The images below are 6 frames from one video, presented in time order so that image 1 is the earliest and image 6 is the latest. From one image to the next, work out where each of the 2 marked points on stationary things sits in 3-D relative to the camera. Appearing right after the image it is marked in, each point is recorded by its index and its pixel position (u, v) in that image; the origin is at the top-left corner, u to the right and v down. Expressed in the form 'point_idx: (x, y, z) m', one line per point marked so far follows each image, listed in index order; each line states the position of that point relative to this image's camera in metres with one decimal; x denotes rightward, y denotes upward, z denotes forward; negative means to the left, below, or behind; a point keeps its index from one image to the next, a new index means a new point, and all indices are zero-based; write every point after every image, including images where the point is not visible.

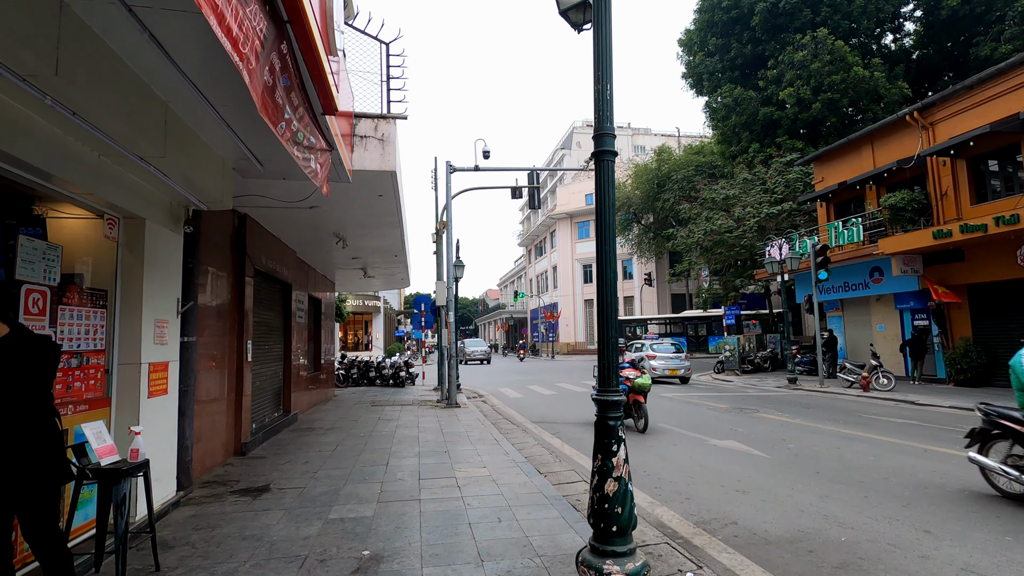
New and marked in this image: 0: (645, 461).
0: (+1.8, -2.3, +7.1) m
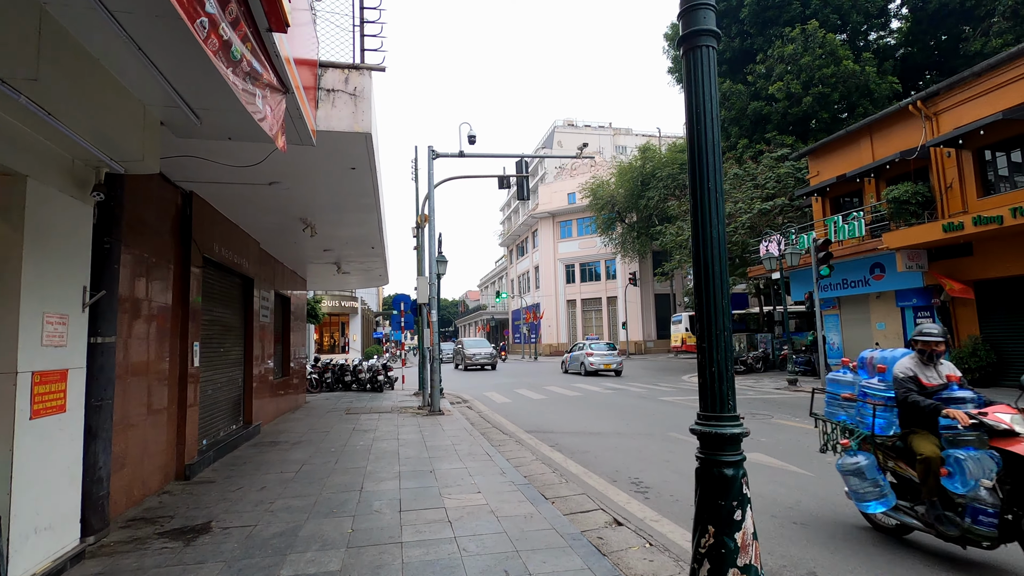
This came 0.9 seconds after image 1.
0: (+1.8, -2.2, +6.1) m
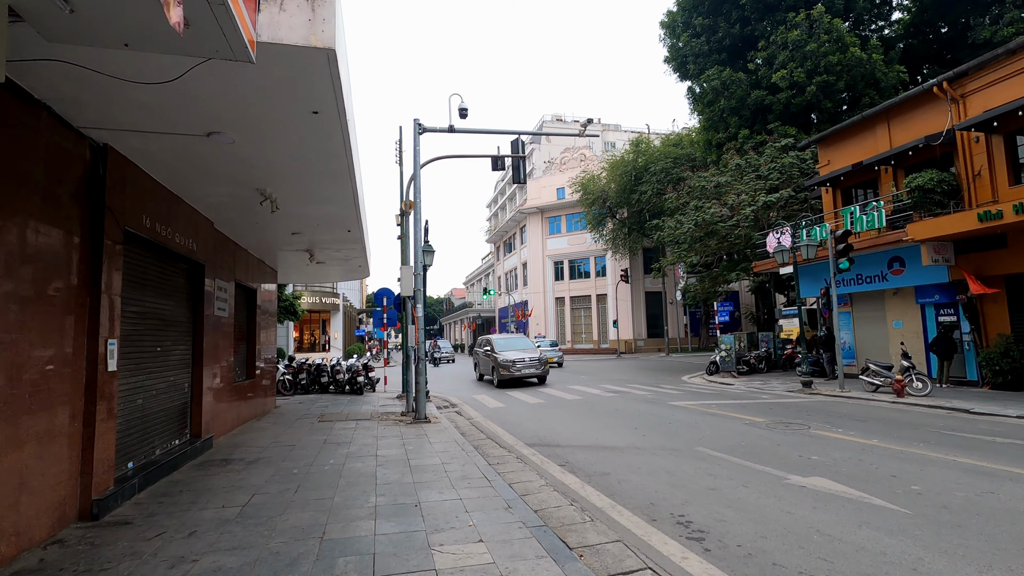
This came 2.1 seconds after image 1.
0: (+1.8, -2.0, +4.7) m
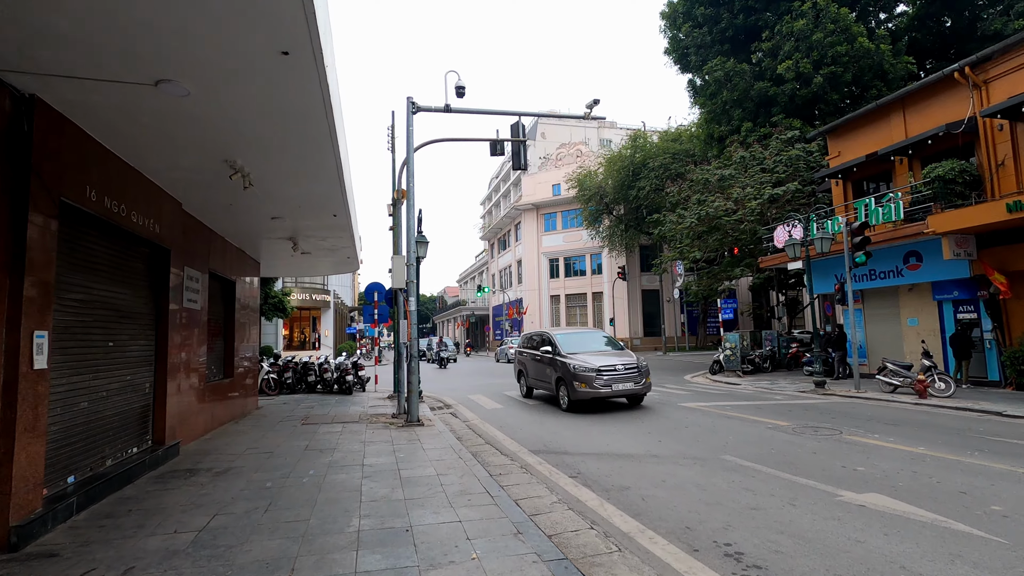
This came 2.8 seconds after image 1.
0: (+1.9, -1.9, +3.9) m
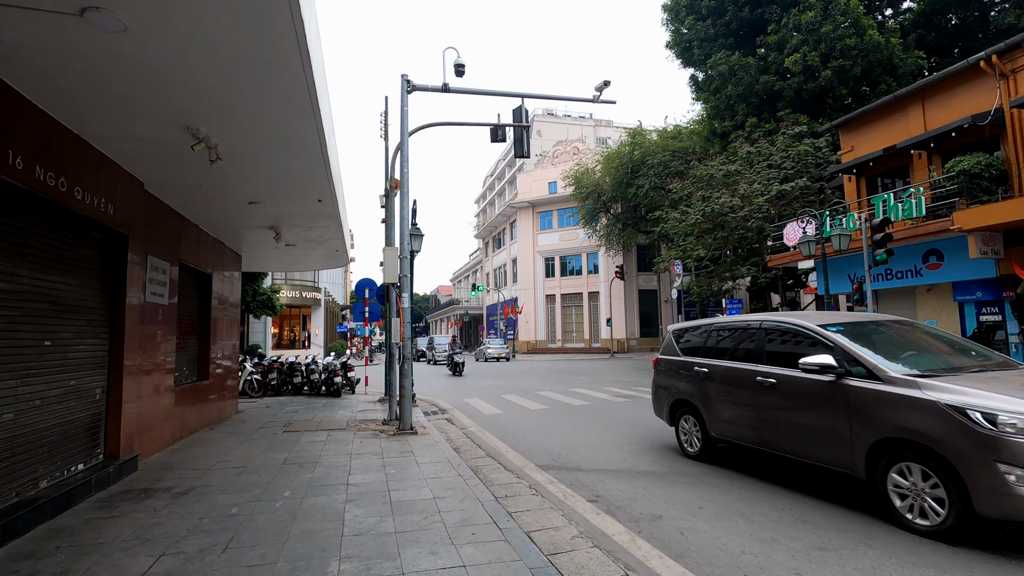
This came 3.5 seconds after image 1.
0: (+2.1, -1.9, +3.0) m
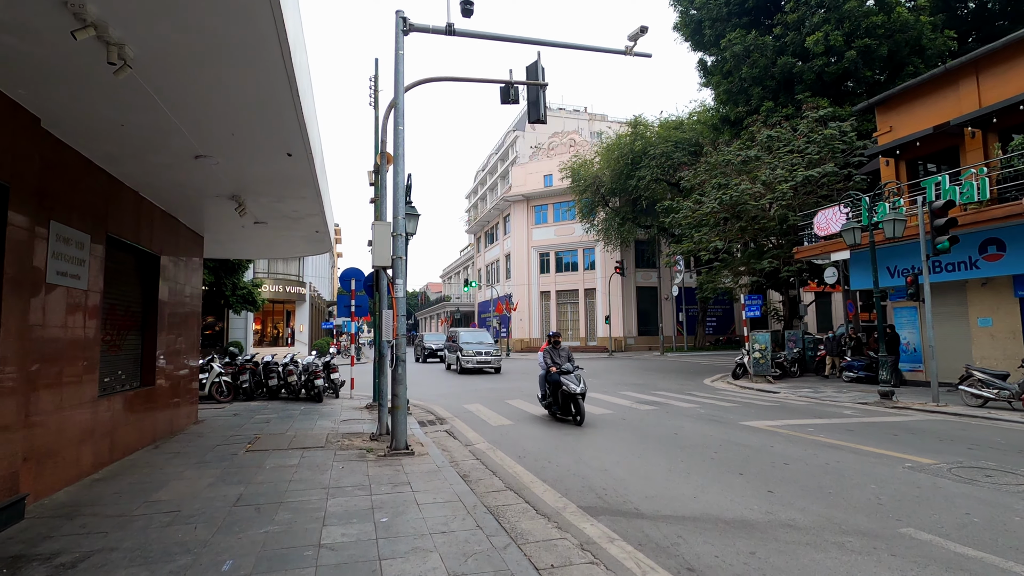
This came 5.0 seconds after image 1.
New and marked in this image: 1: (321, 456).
0: (+2.5, -1.7, +1.2) m
1: (-2.6, -2.3, +7.3) m
